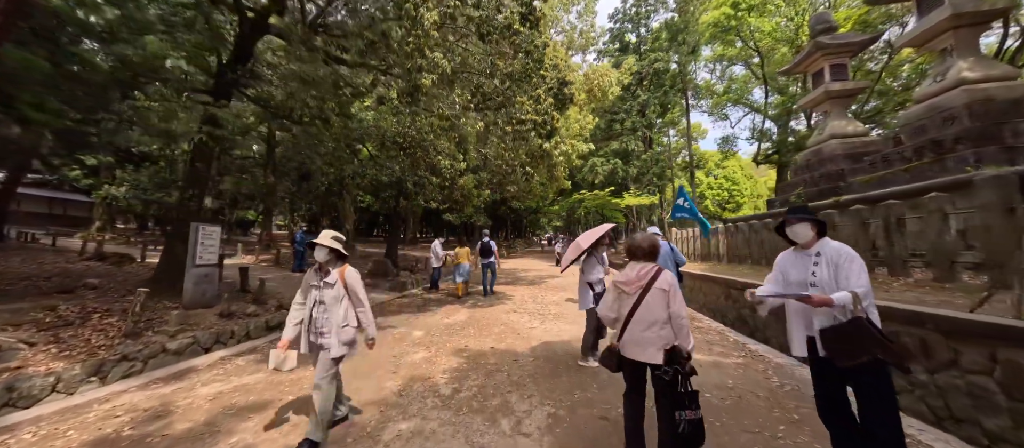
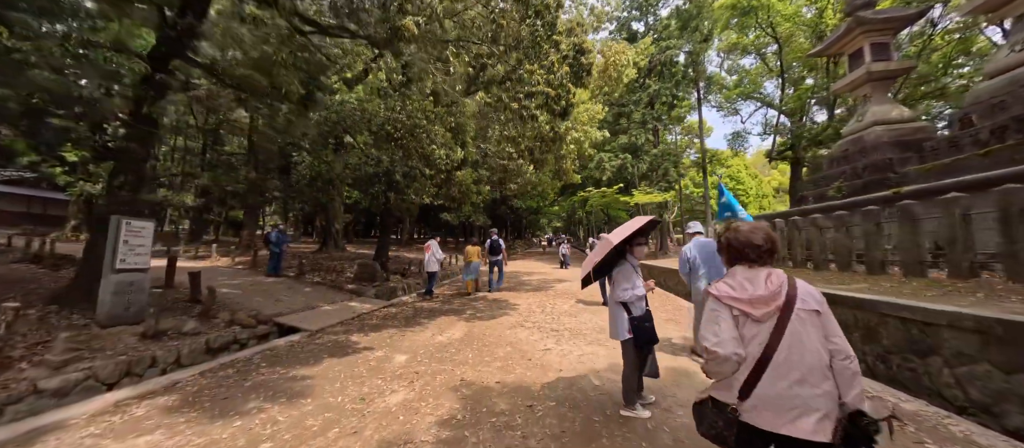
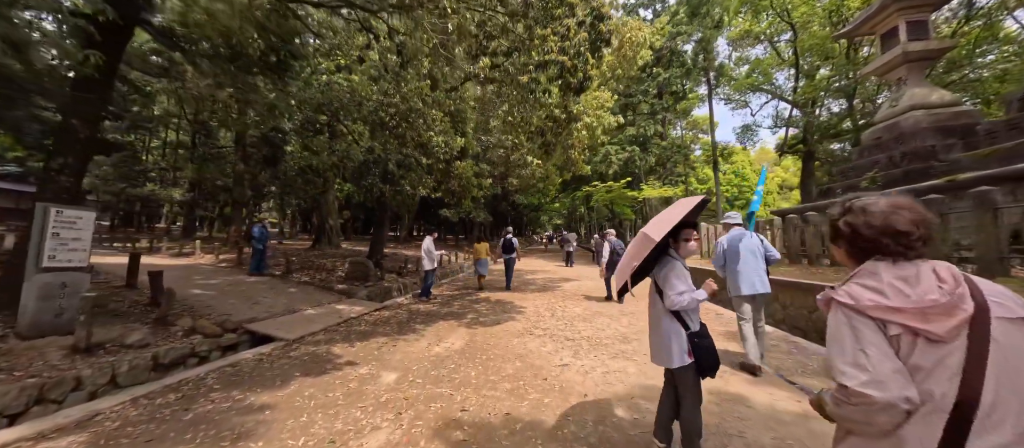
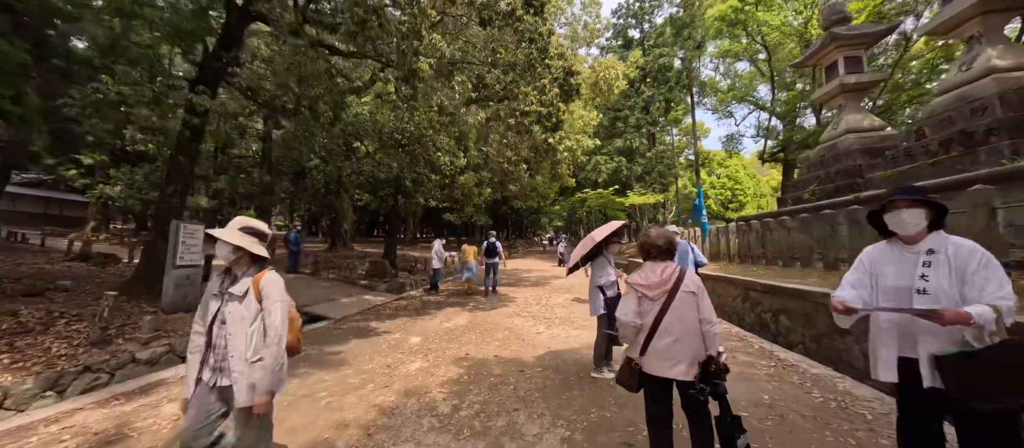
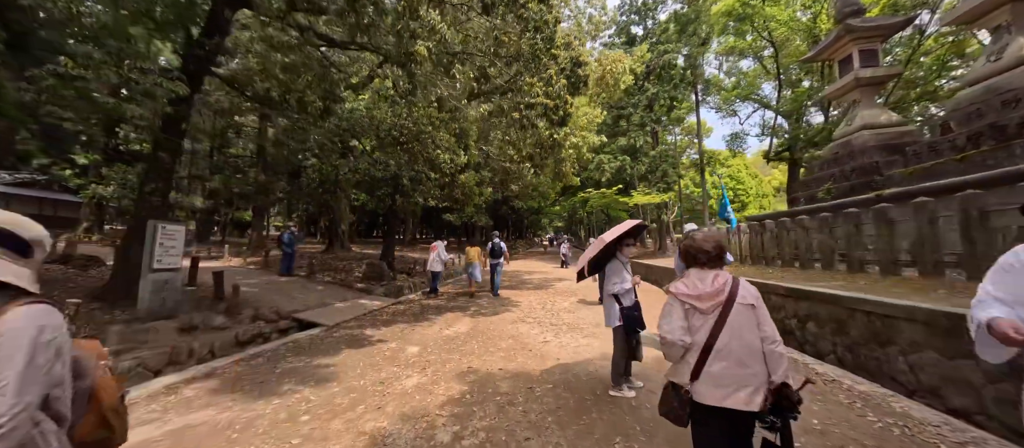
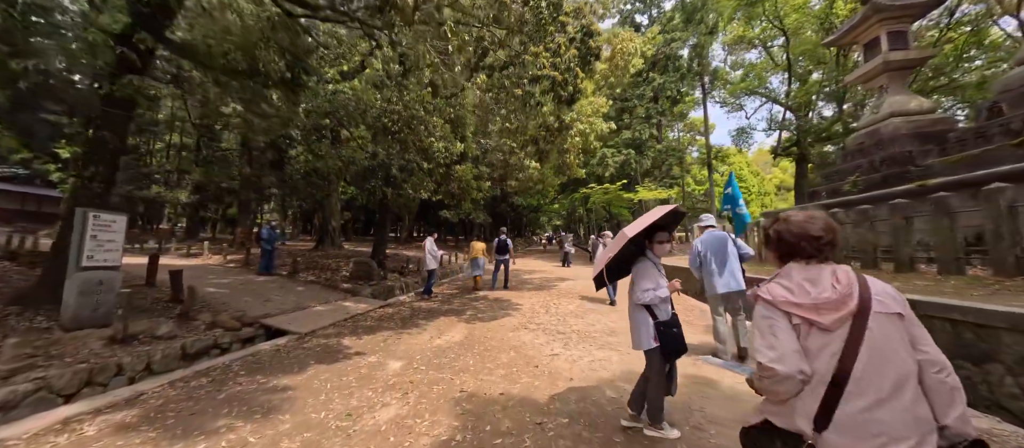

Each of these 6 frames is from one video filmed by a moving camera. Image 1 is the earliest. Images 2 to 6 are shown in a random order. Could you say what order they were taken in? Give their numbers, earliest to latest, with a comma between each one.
4, 5, 2, 6, 3
